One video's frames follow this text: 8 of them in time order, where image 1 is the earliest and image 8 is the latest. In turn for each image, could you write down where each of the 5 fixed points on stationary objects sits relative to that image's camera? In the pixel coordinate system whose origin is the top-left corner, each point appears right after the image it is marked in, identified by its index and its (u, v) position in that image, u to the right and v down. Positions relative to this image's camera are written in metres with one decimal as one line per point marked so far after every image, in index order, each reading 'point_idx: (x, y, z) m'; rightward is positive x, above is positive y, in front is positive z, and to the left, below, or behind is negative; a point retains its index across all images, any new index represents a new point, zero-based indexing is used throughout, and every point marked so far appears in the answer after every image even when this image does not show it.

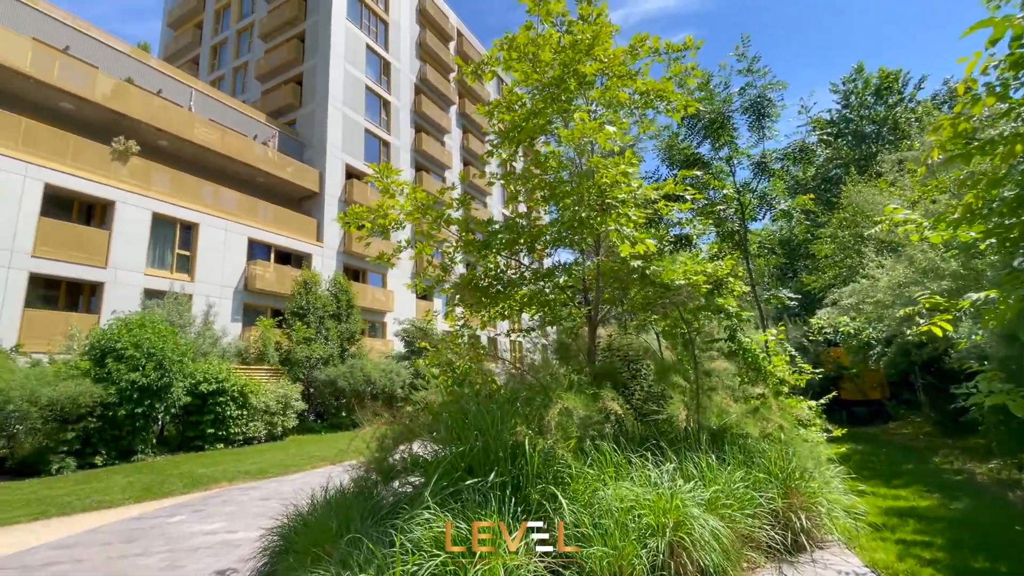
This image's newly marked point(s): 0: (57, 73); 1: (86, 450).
0: (-14.7, +7.0, +15.6) m
1: (-9.1, -3.4, +10.2) m
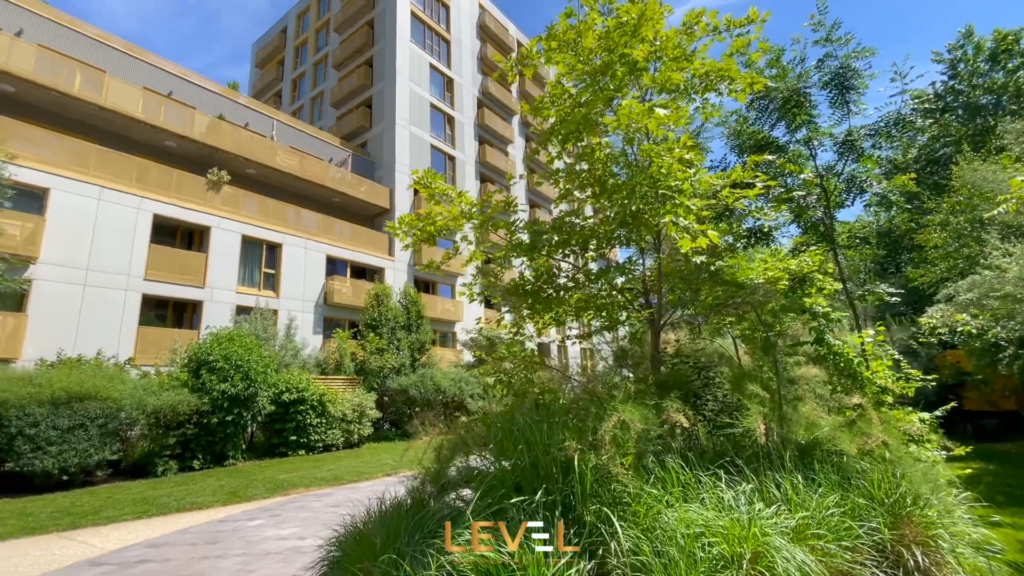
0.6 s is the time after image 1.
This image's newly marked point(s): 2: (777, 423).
0: (-12.7, +6.3, +17.5) m
1: (-7.6, -3.9, +11.1) m
2: (+2.7, -1.4, +4.9) m
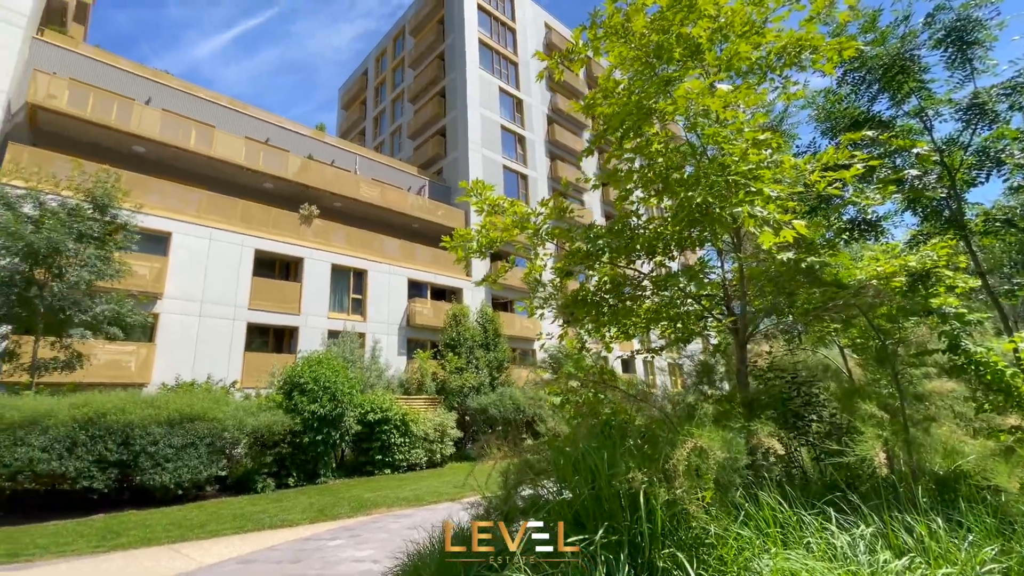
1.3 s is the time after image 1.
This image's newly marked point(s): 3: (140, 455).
0: (-10.1, +5.1, +19.4) m
1: (-5.7, -4.5, +11.8) m
2: (+3.3, -1.4, +4.0) m
3: (-7.3, -3.3, +9.4) m
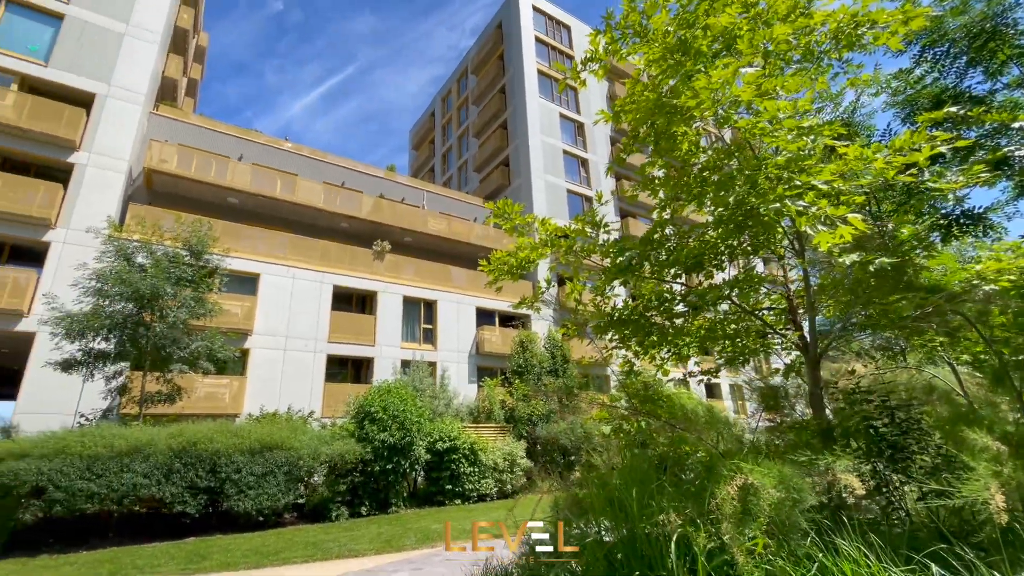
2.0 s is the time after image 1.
0: (-7.5, +3.7, +20.8) m
1: (-4.0, -5.4, +12.1) m
2: (+3.5, -1.4, +3.2) m
3: (-6.0, -4.1, +10.0) m
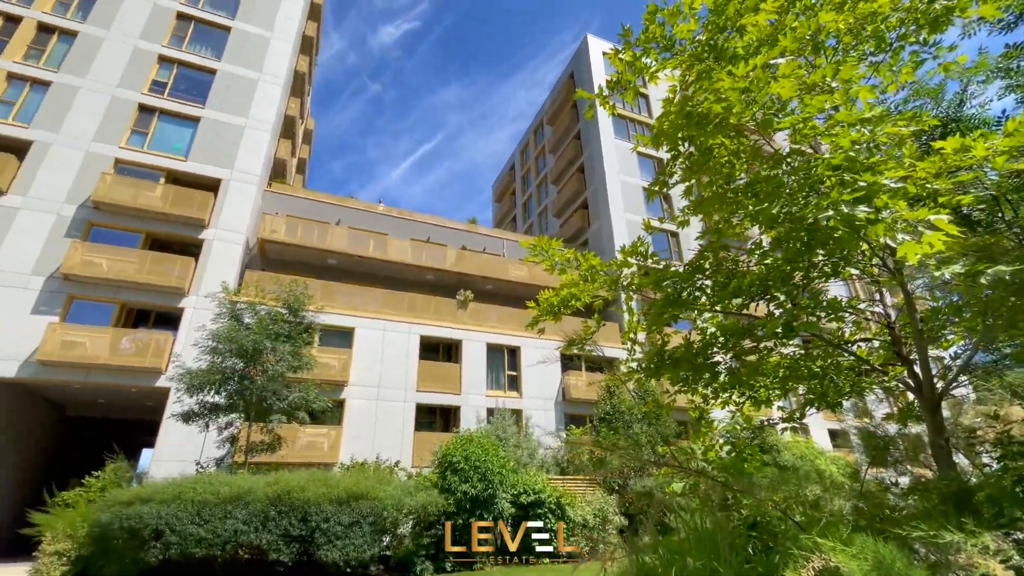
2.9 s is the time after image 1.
0: (-4.0, +1.4, +21.9) m
1: (-1.8, -6.6, +11.8) m
2: (+3.7, -1.4, +2.2) m
3: (-4.3, -5.3, +10.4) m
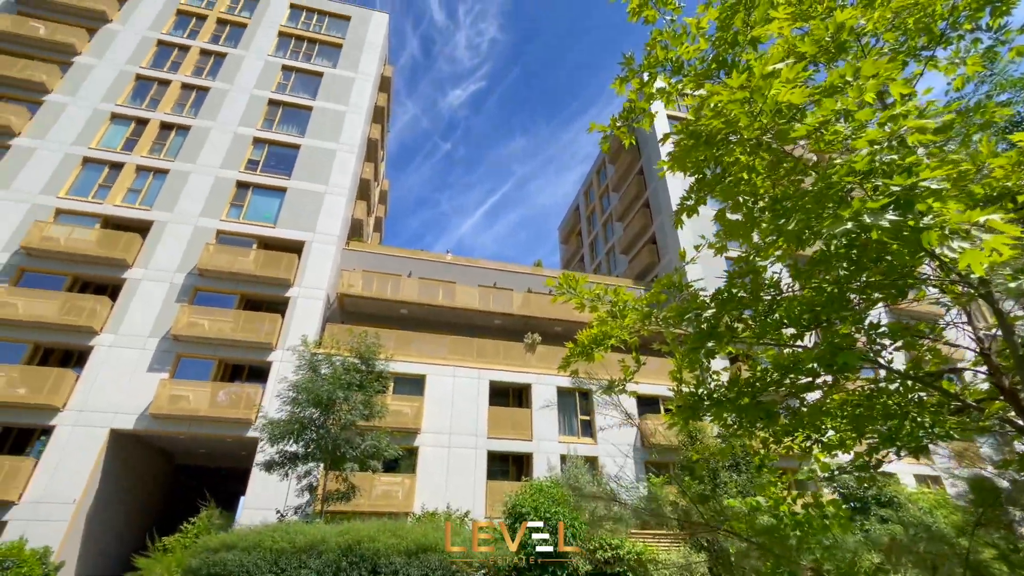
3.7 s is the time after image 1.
0: (-1.0, -0.7, +22.2) m
1: (0.0, -7.7, +11.2) m
2: (+3.7, -1.3, +1.4) m
3: (-2.7, -6.3, +10.3) m
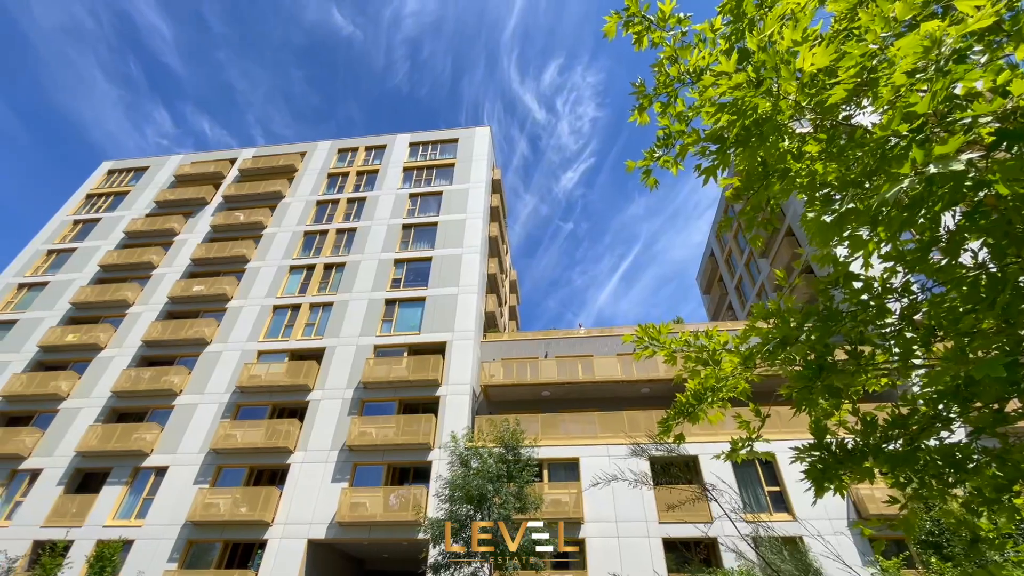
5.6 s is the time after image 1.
0: (+5.3, -3.6, +21.1) m
1: (+4.1, -8.8, +9.2) m
2: (+3.5, -0.7, 0.0) m
3: (+1.0, -8.0, +9.2) m
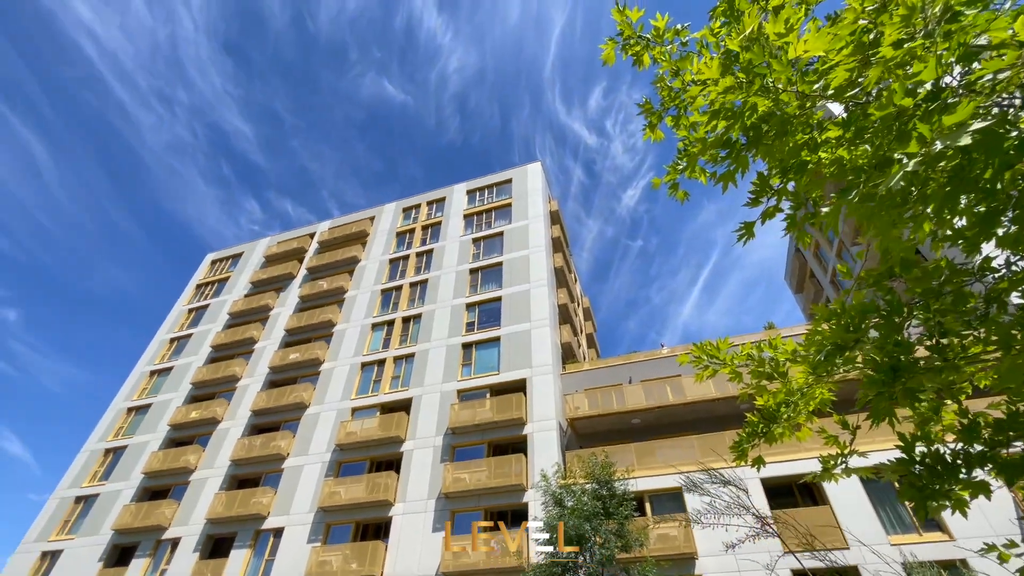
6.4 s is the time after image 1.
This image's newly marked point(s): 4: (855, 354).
0: (+8.8, -4.1, +19.7) m
1: (+6.4, -8.7, +7.8) m
2: (+3.3, -0.2, -0.6) m
3: (+3.3, -8.3, +8.3) m
4: (+2.6, -0.6, +3.6) m
